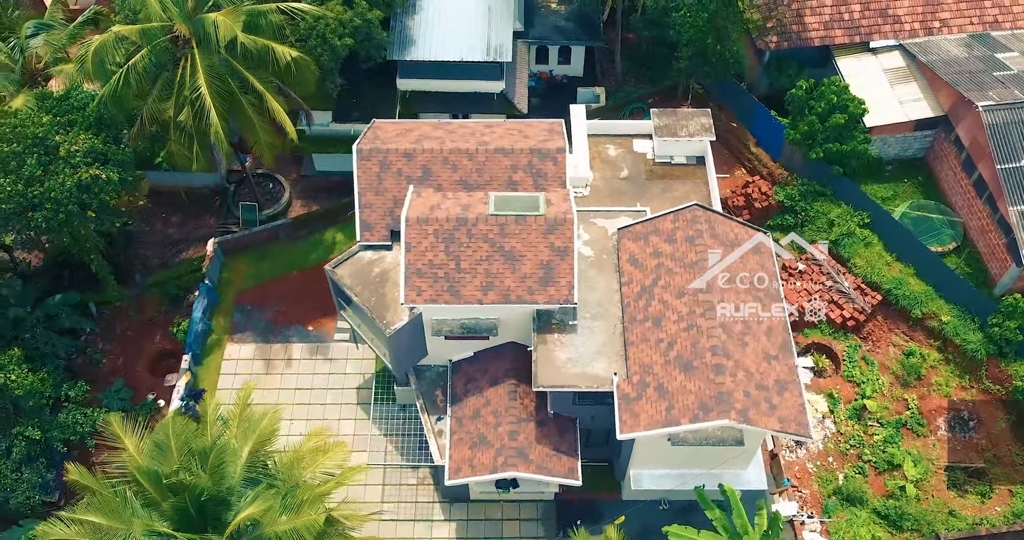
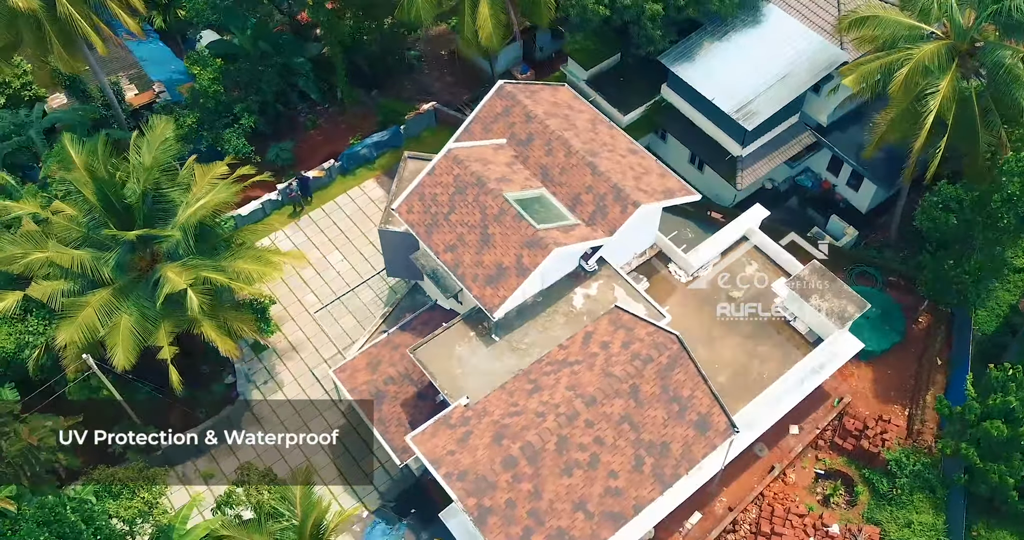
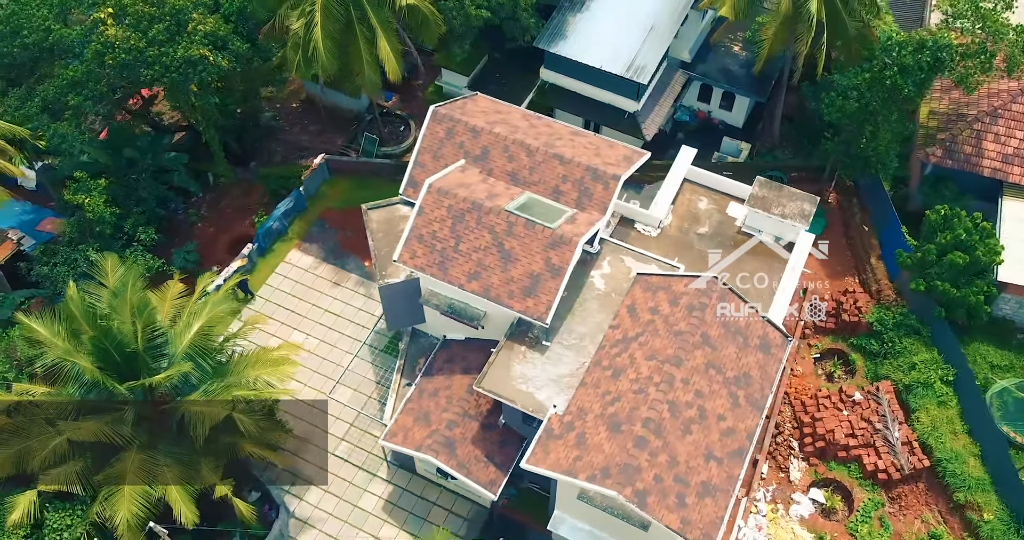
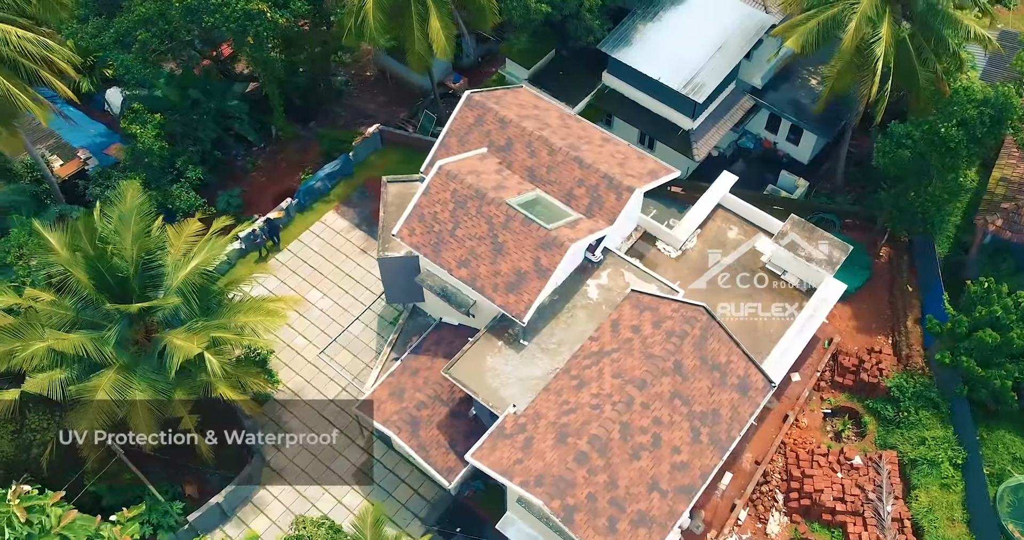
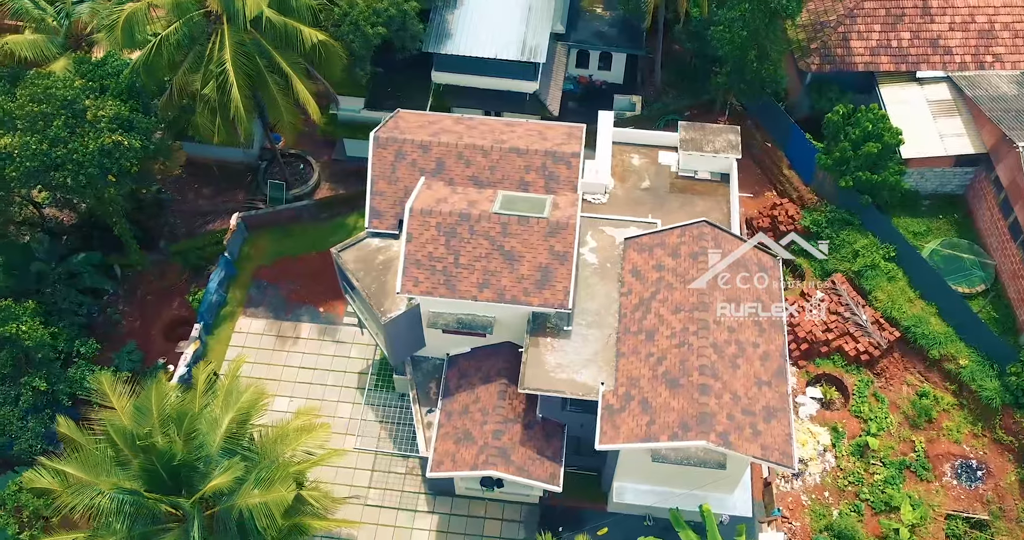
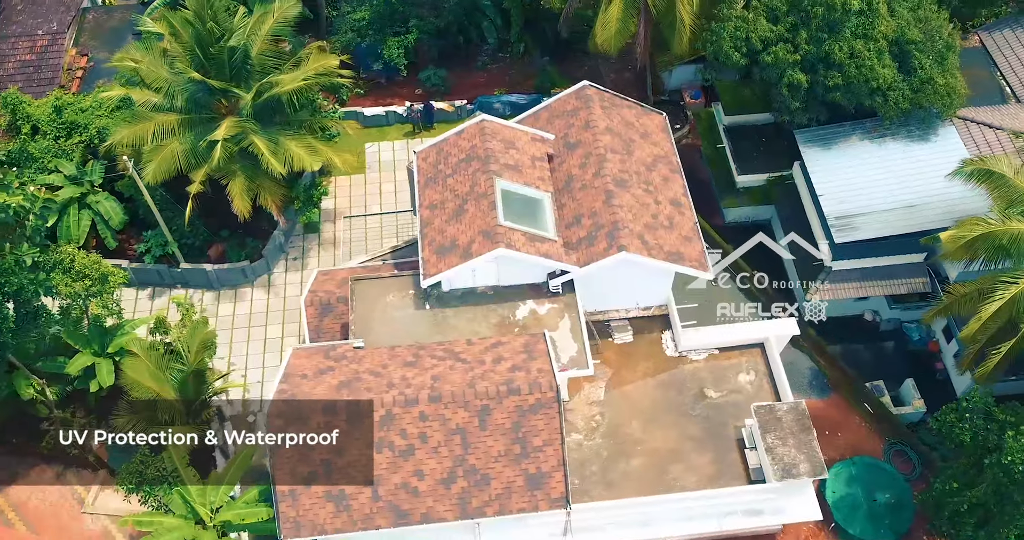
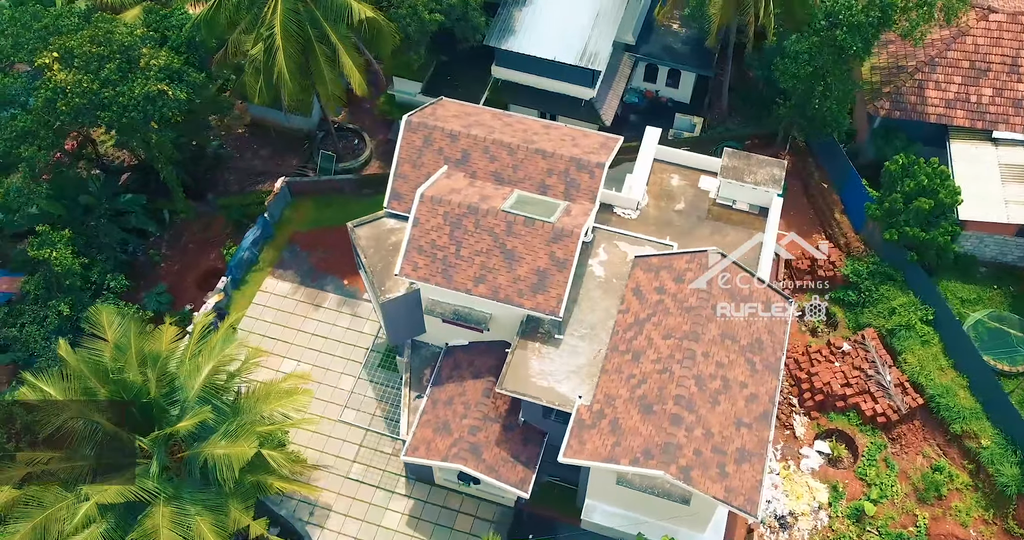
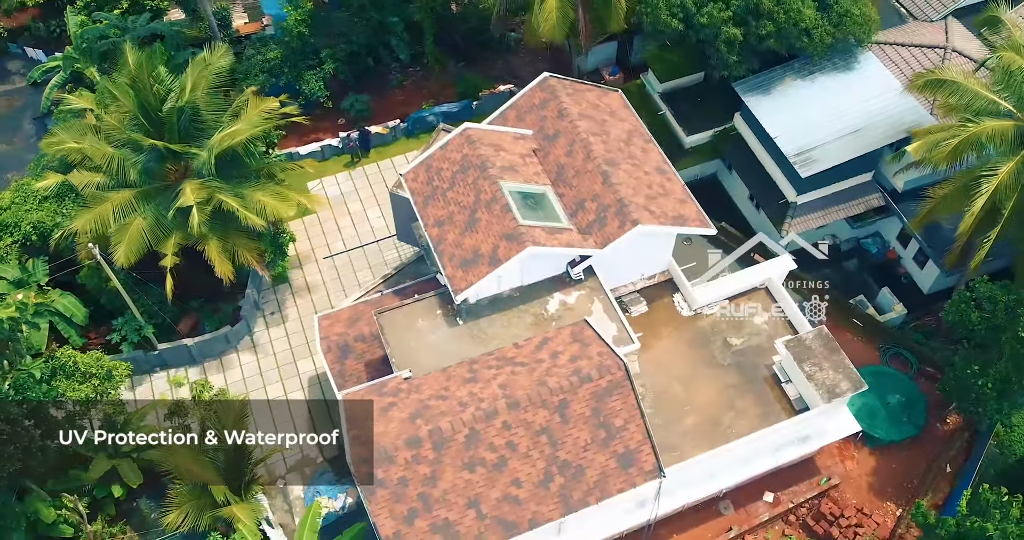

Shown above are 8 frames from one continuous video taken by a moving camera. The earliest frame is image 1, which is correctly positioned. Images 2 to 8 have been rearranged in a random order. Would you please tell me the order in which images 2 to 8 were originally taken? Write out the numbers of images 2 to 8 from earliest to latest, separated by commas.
5, 7, 3, 4, 2, 8, 6
